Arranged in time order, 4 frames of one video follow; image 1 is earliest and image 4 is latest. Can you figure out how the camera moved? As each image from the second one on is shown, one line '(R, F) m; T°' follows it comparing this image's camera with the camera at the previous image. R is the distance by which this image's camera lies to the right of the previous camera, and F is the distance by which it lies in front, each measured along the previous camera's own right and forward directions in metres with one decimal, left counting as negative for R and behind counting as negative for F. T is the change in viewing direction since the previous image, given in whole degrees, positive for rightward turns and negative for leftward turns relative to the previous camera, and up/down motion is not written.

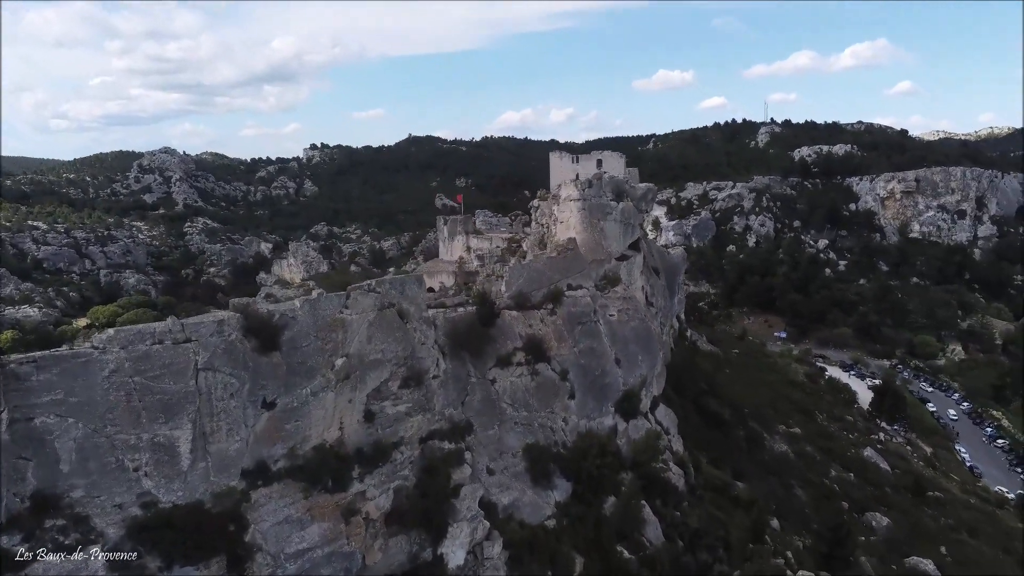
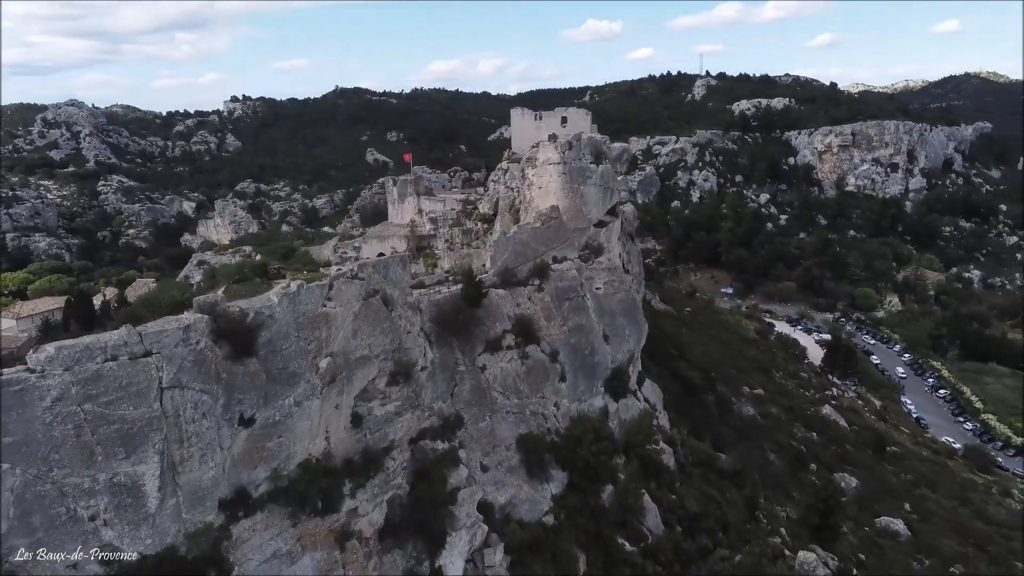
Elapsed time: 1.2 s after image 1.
(-0.5, +0.7) m; +5°
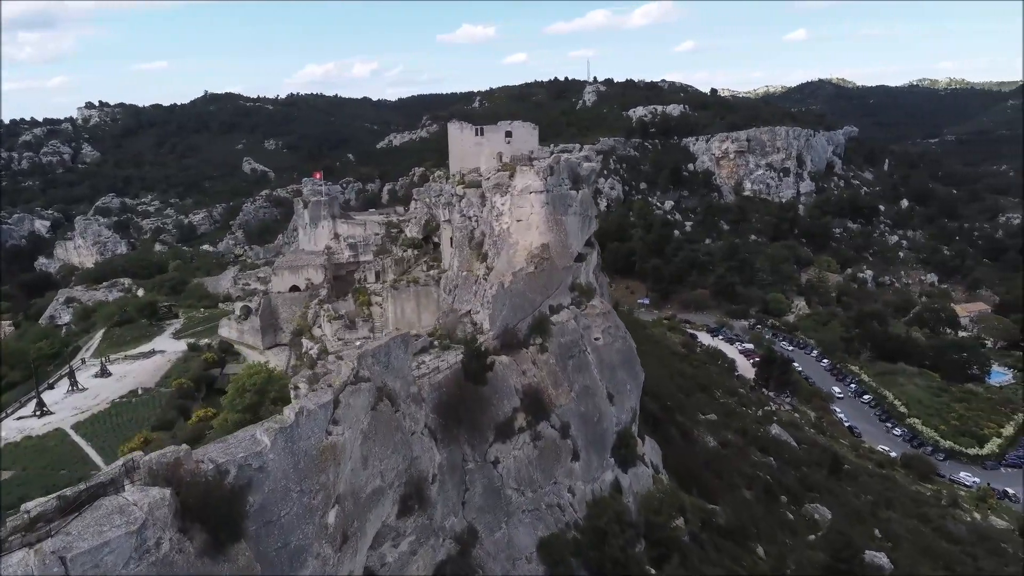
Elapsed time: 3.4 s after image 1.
(-0.8, +1.3) m; +9°
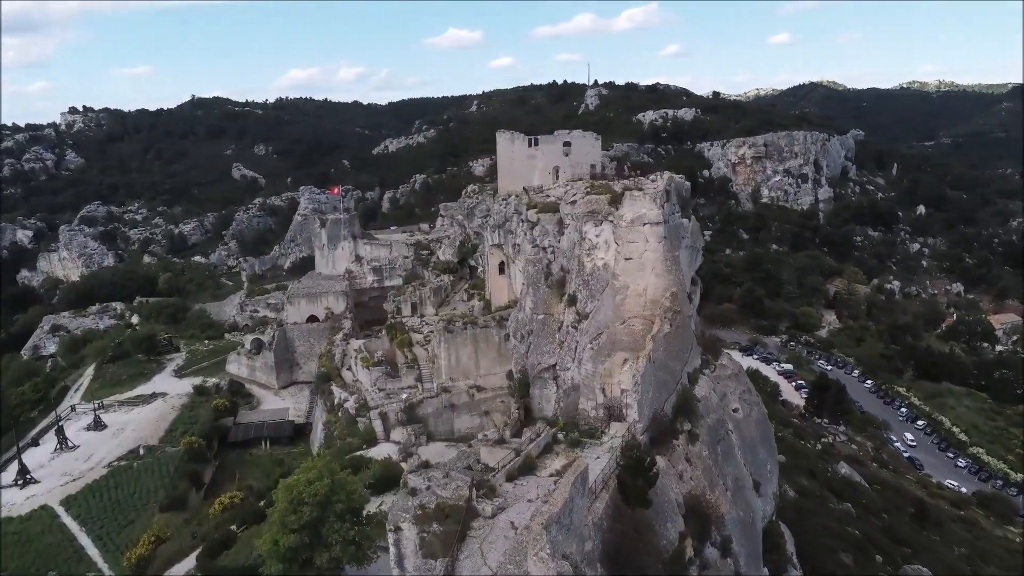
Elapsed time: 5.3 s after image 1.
(-0.9, +1.4) m; +1°
